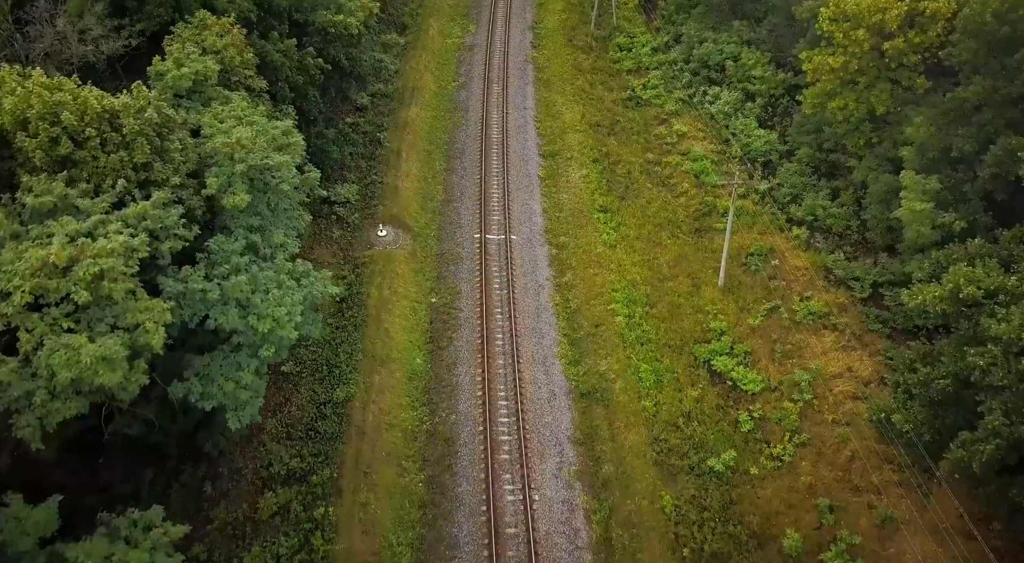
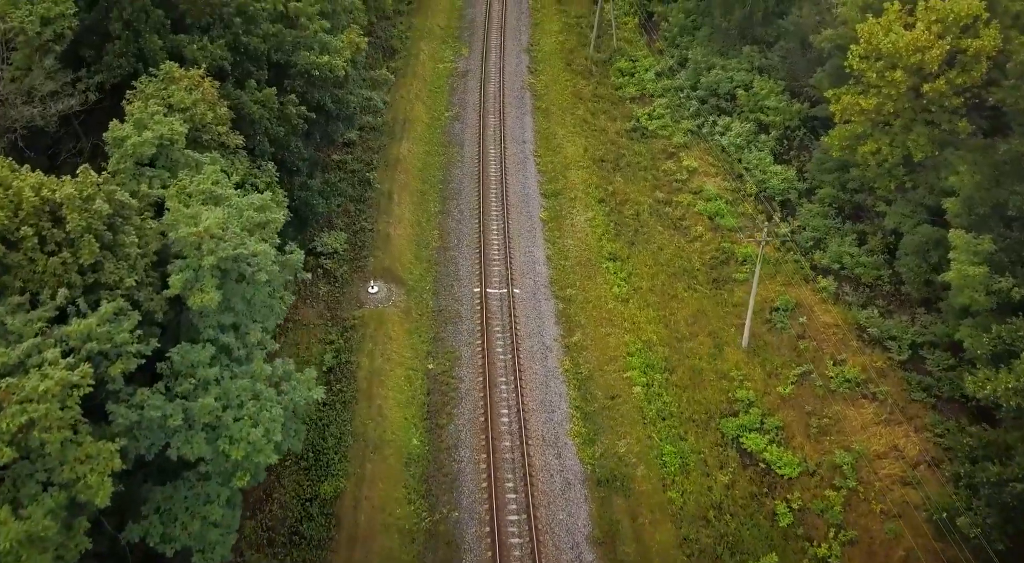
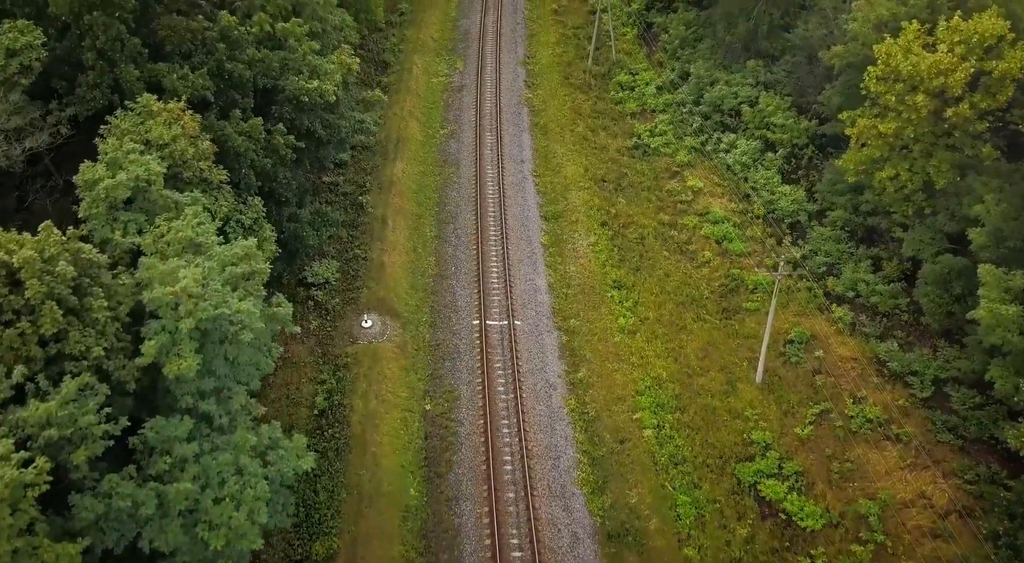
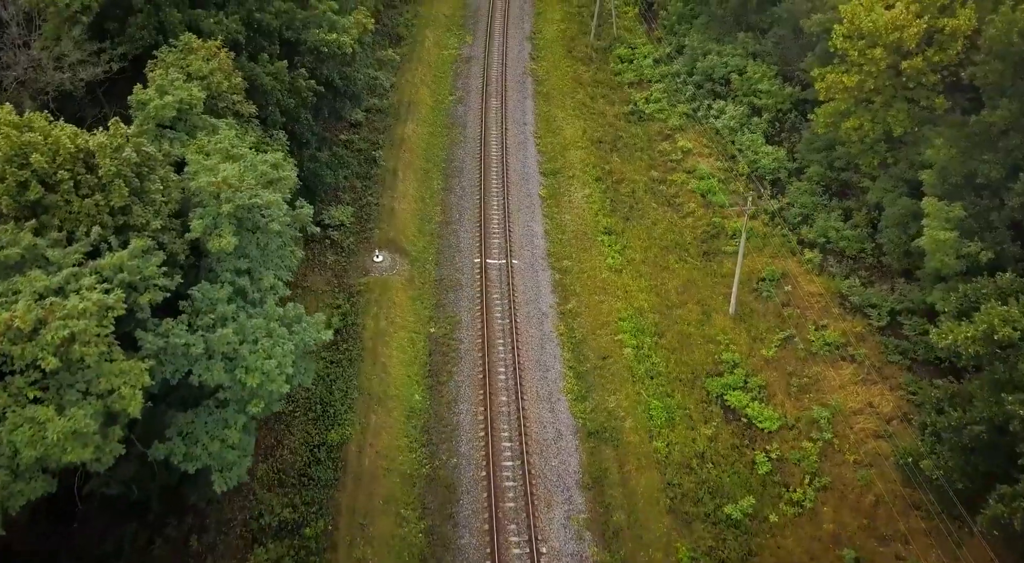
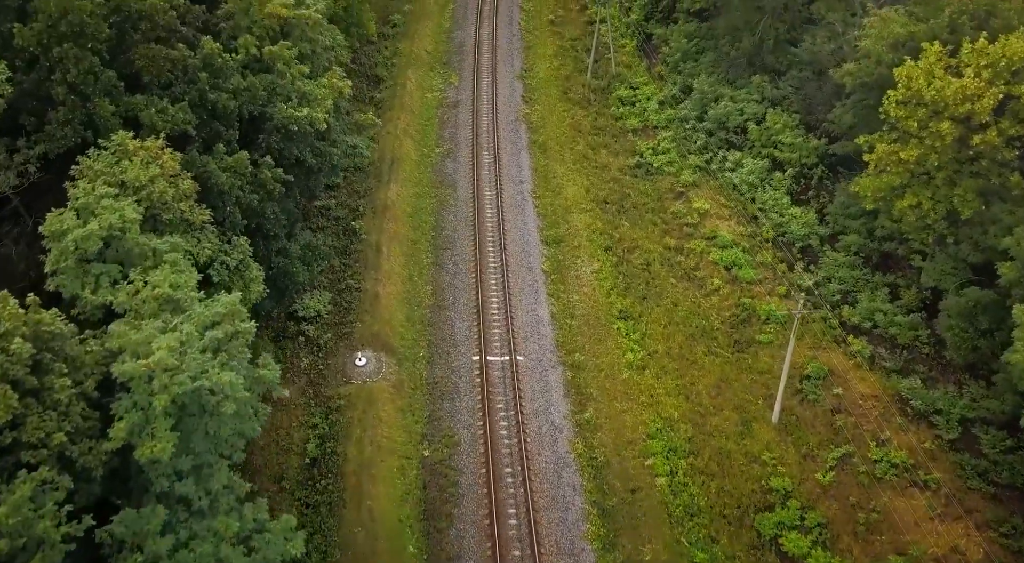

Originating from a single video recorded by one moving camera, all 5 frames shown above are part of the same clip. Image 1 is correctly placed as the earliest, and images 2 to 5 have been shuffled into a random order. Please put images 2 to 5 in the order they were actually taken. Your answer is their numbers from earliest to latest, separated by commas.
4, 2, 3, 5
